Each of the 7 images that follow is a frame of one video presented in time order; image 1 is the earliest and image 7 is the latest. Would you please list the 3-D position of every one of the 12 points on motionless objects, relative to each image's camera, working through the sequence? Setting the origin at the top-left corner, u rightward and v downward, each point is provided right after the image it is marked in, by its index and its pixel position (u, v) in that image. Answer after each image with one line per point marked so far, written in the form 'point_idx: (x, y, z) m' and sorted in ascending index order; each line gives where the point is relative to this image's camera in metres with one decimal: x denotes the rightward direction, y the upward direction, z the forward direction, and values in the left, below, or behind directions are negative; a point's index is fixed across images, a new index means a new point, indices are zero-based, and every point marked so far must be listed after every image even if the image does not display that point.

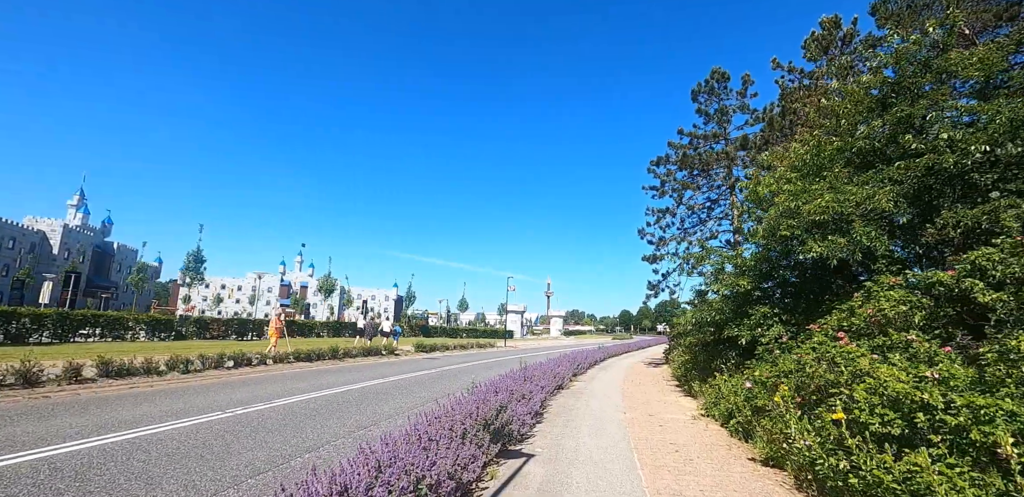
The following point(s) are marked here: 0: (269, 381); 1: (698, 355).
0: (-6.5, -3.5, +12.3) m
1: (+4.4, -2.6, +11.0) m
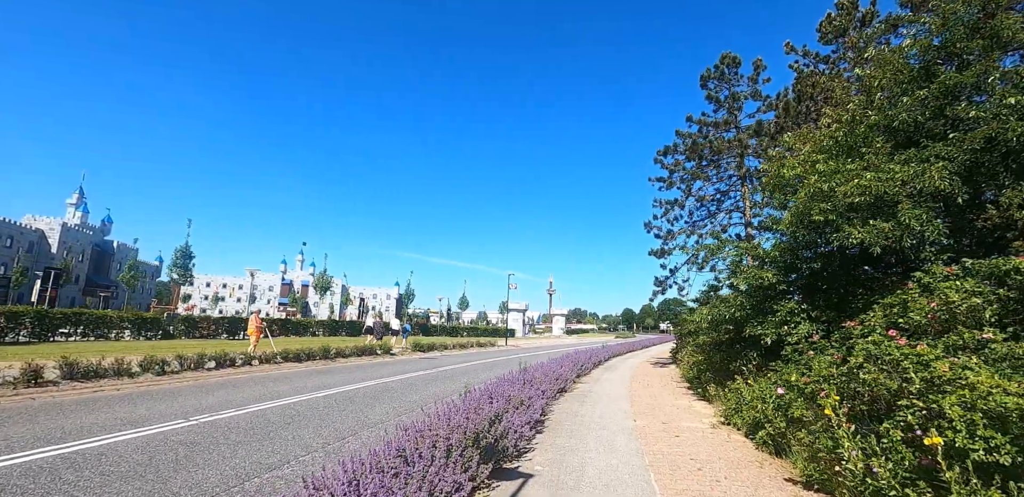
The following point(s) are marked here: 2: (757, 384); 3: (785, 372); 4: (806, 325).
0: (-6.5, -3.4, +11.5) m
1: (+4.4, -2.4, +10.1) m
2: (+3.9, -2.1, +7.2) m
3: (+4.0, -1.8, +6.7) m
4: (+4.6, -1.2, +7.2) m
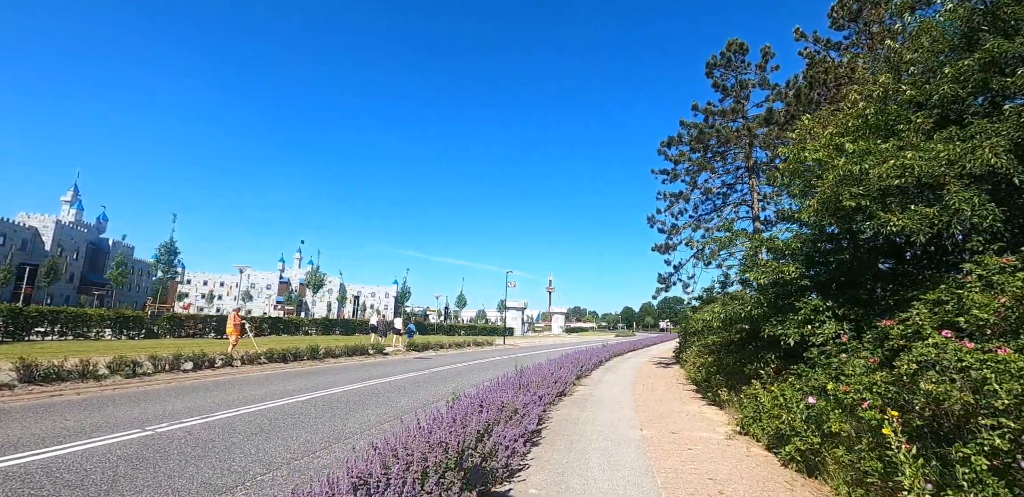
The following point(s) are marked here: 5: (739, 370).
0: (-6.6, -3.2, +10.7) m
1: (+4.3, -2.2, +9.3) m
2: (+3.8, -2.0, +6.5) m
3: (+3.9, -1.7, +5.9) m
4: (+4.5, -1.0, +6.4) m
5: (+4.2, -2.3, +8.5) m
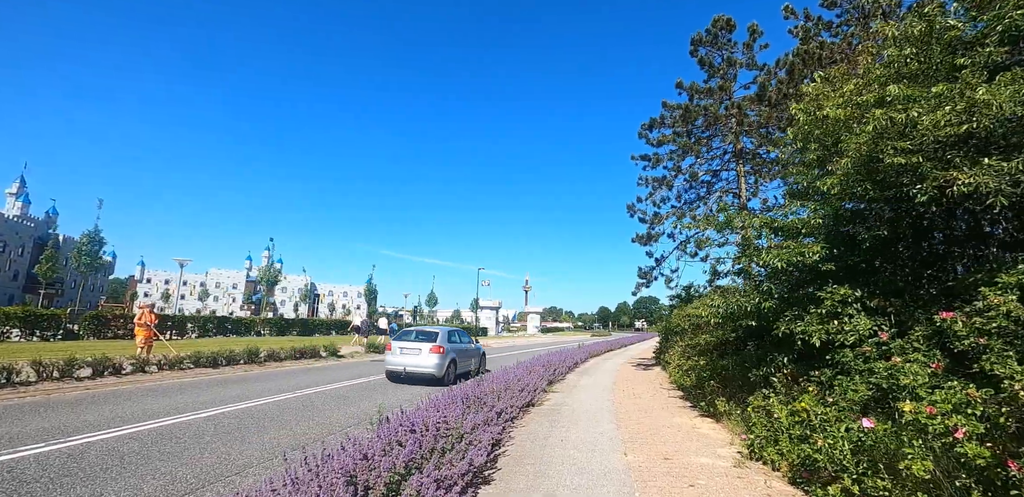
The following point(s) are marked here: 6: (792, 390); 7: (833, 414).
0: (-7.4, -2.8, +8.8) m
1: (+3.6, -1.9, +7.9) m
2: (+3.2, -1.7, +5.1) m
3: (+3.3, -1.4, +4.5) m
4: (+3.9, -0.8, +5.0) m
5: (+3.5, -2.0, +7.1) m
6: (+3.4, -1.7, +5.7) m
7: (+3.1, -1.6, +4.5) m
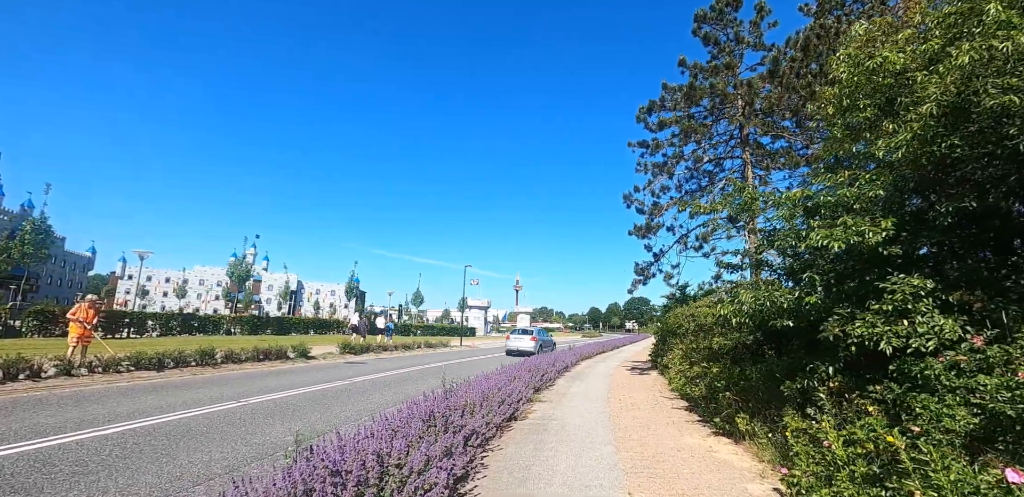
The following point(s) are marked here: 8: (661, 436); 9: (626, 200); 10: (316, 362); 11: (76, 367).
0: (-7.7, -2.5, +7.3) m
1: (+3.2, -1.7, +6.6) m
2: (+2.9, -1.5, +3.8) m
3: (+3.1, -1.2, +3.2) m
4: (+3.6, -0.6, +3.8) m
5: (+3.2, -1.8, +5.8) m
6: (+3.2, -1.5, +4.4) m
7: (+2.8, -1.4, +3.2) m
8: (+2.1, -2.6, +6.5) m
9: (+3.3, +1.4, +13.5) m
10: (-6.9, -4.0, +16.2) m
11: (-9.4, -2.6, +10.1) m
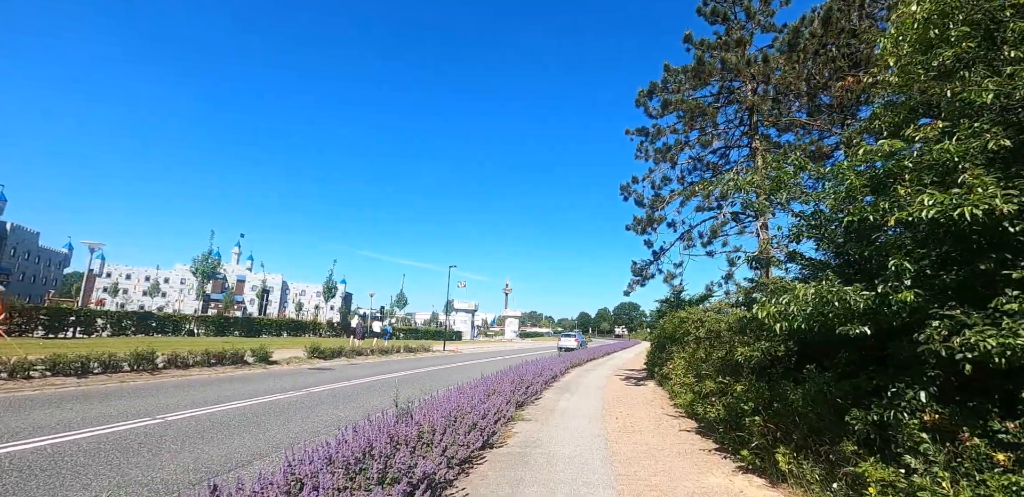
0: (-8.1, -2.2, +5.7) m
1: (+2.9, -1.6, +5.2) m
2: (+2.7, -1.3, +2.4) m
3: (+2.8, -1.0, +1.8) m
4: (+3.4, -0.4, +2.4) m
5: (+2.9, -1.6, +4.4) m
6: (+2.9, -1.4, +3.0) m
7: (+2.6, -1.2, +1.8) m
8: (+1.8, -2.4, +5.0) m
9: (+2.9, +1.5, +12.2) m
10: (-7.4, -3.8, +14.6) m
11: (-9.8, -2.3, +8.5) m
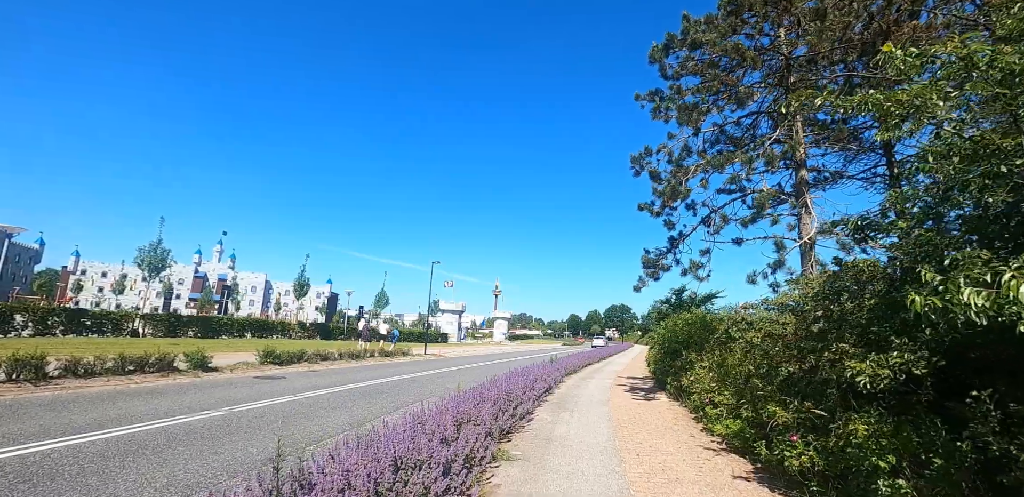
0: (-8.2, -1.8, +3.3) m
1: (+2.8, -1.2, +3.1) m
2: (+2.6, -0.9, +0.2) m
3: (+2.8, -0.6, -0.3) m
4: (+3.3, 0.0, +0.2) m
5: (+2.7, -1.2, +2.2) m
6: (+2.8, -1.0, +0.9) m
7: (+2.5, -0.8, -0.3) m
8: (+1.6, -2.1, +2.8) m
9: (+2.7, +1.8, +10.0) m
10: (-7.8, -3.3, +12.2) m
11: (-10.0, -1.8, +6.0) m
